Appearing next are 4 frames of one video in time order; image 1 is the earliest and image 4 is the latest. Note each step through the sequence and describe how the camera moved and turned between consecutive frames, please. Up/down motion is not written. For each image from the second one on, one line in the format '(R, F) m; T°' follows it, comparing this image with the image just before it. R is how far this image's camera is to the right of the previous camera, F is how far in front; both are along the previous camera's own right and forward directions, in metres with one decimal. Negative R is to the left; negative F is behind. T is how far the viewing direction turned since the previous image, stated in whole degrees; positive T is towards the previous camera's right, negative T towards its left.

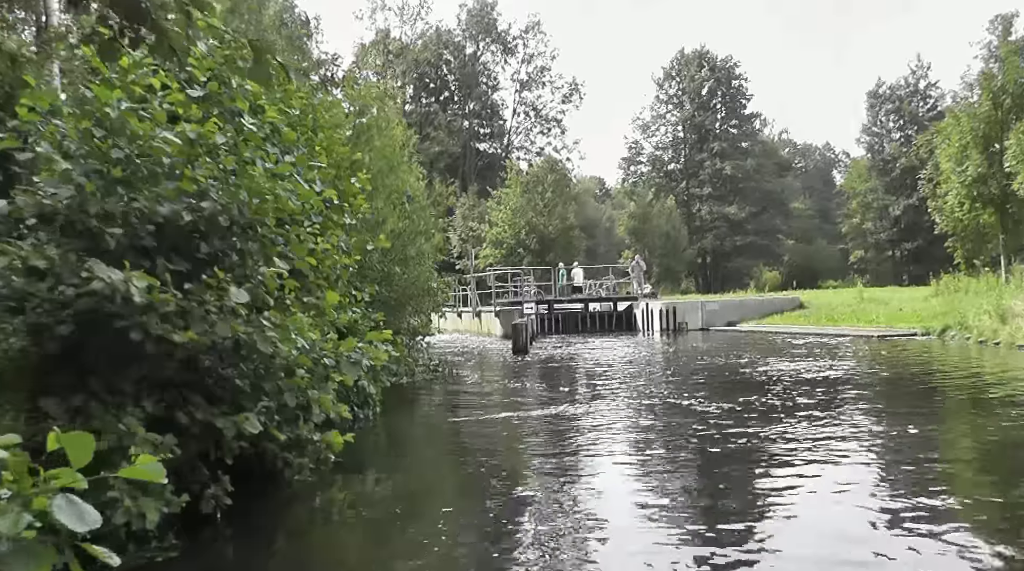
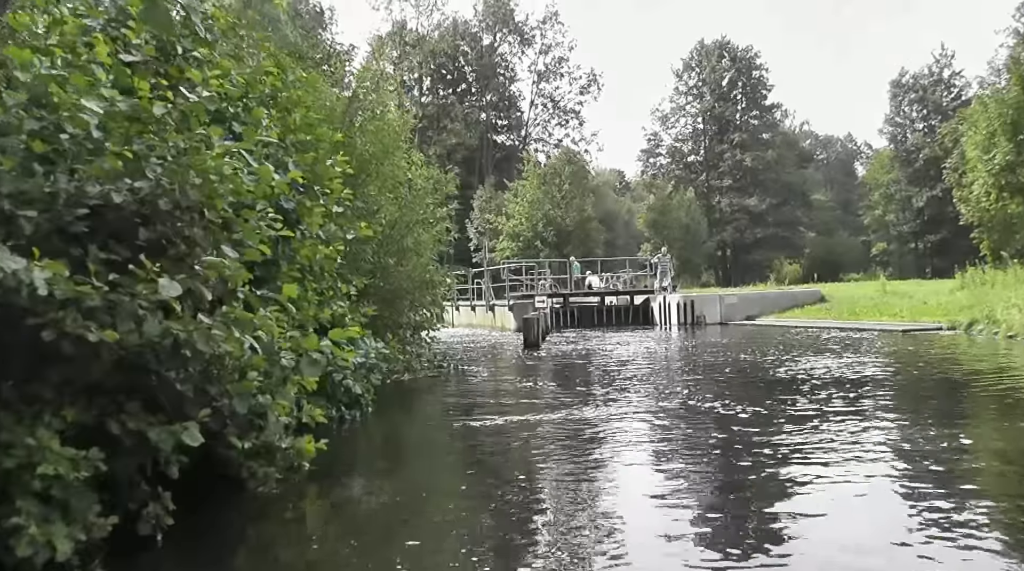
(+0.2, +0.7) m; -1°
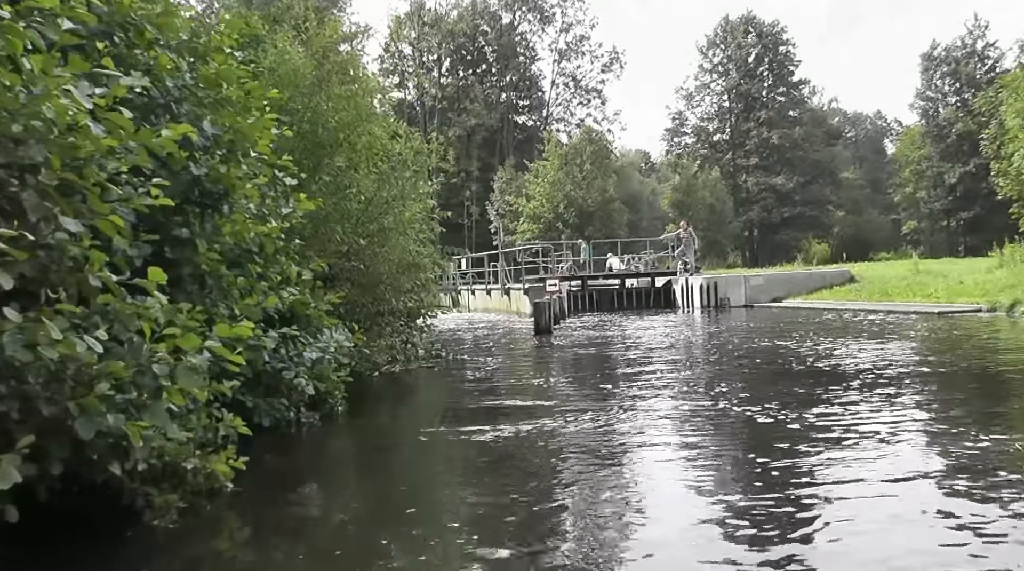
(+0.4, +1.3) m; -2°
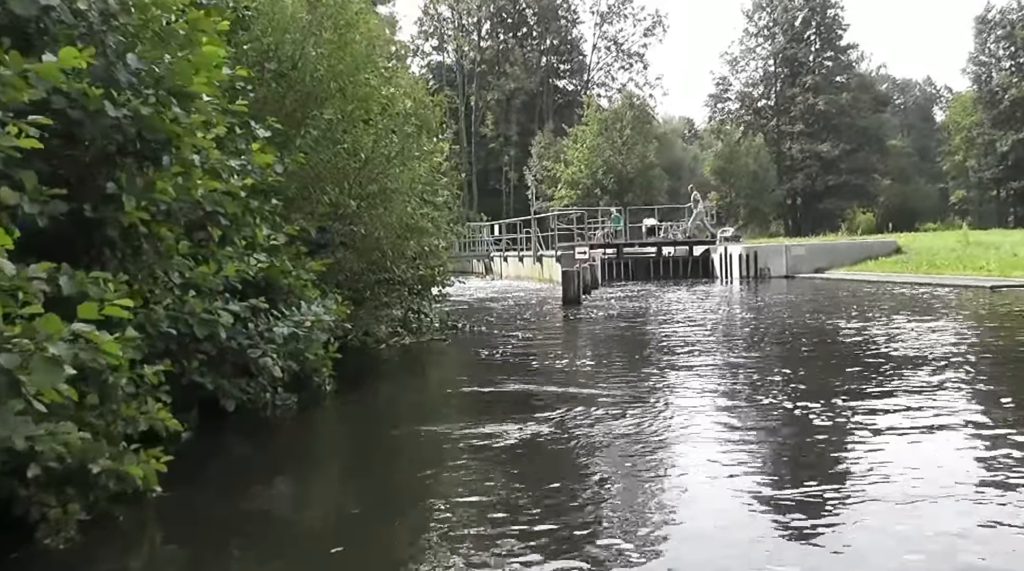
(+0.3, +1.0) m; -2°
